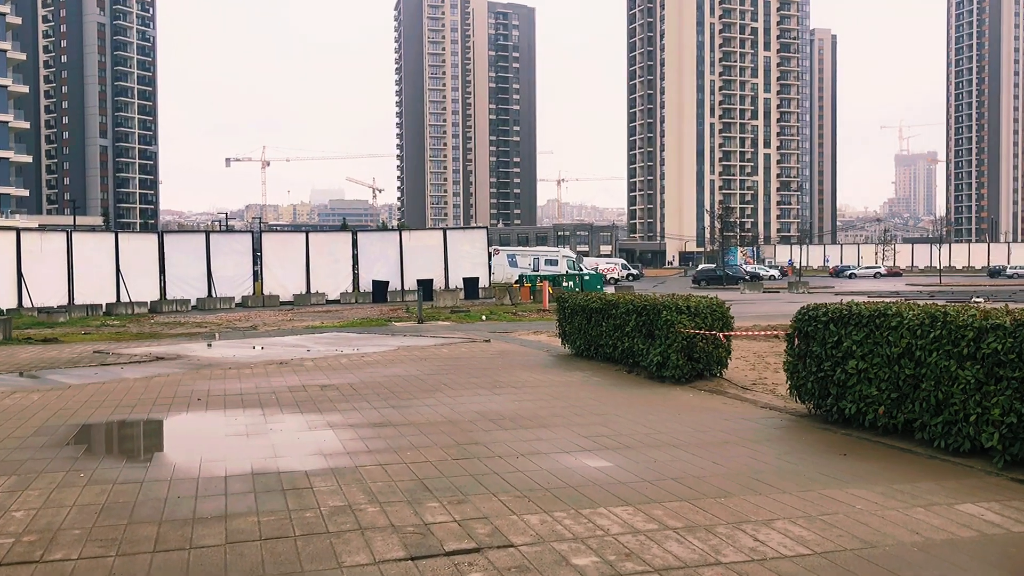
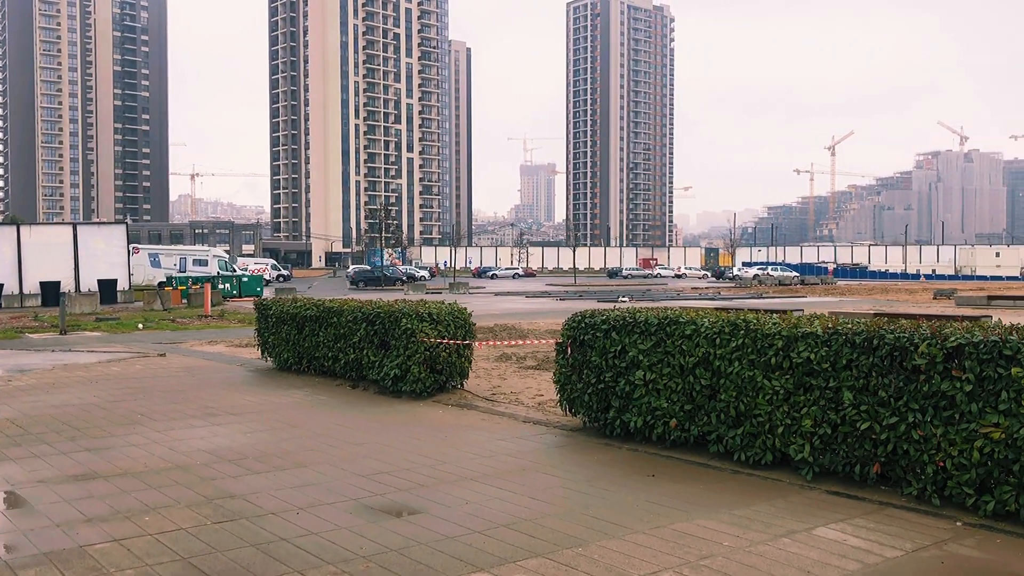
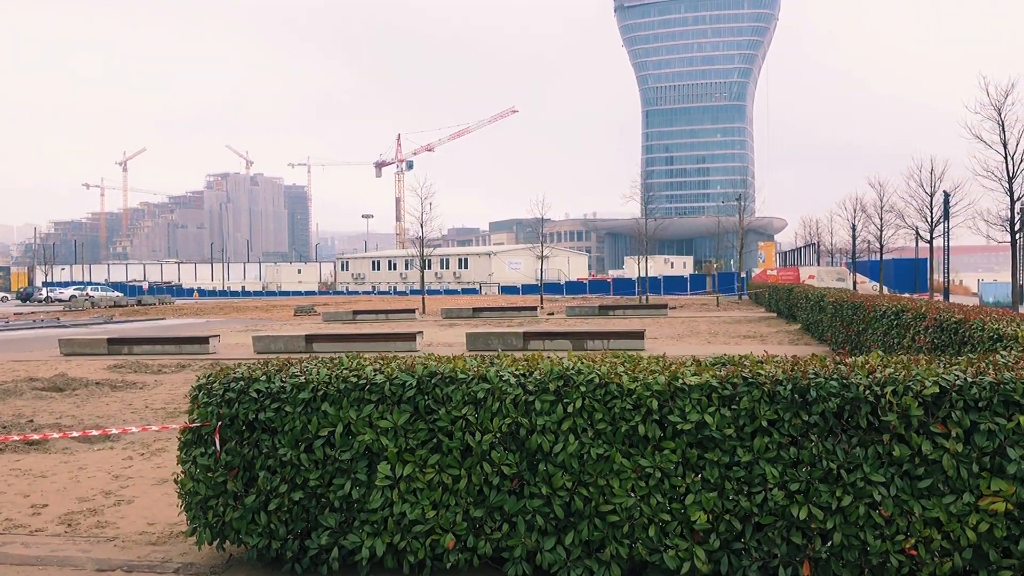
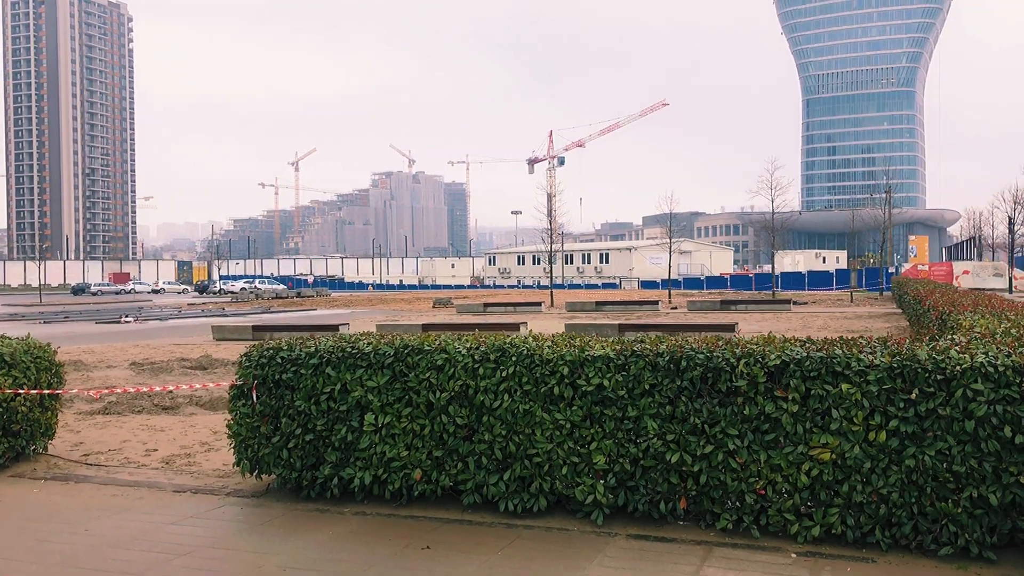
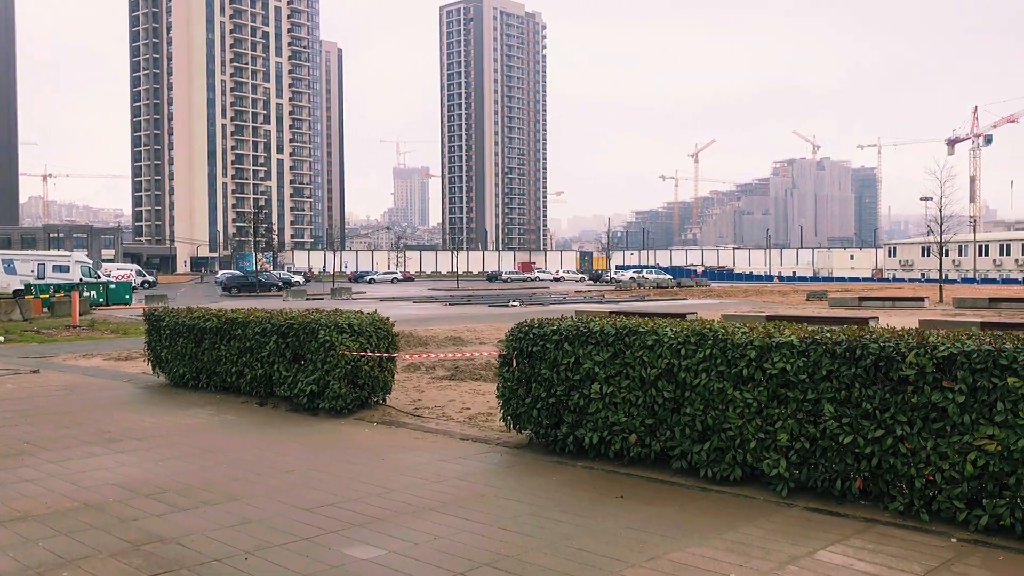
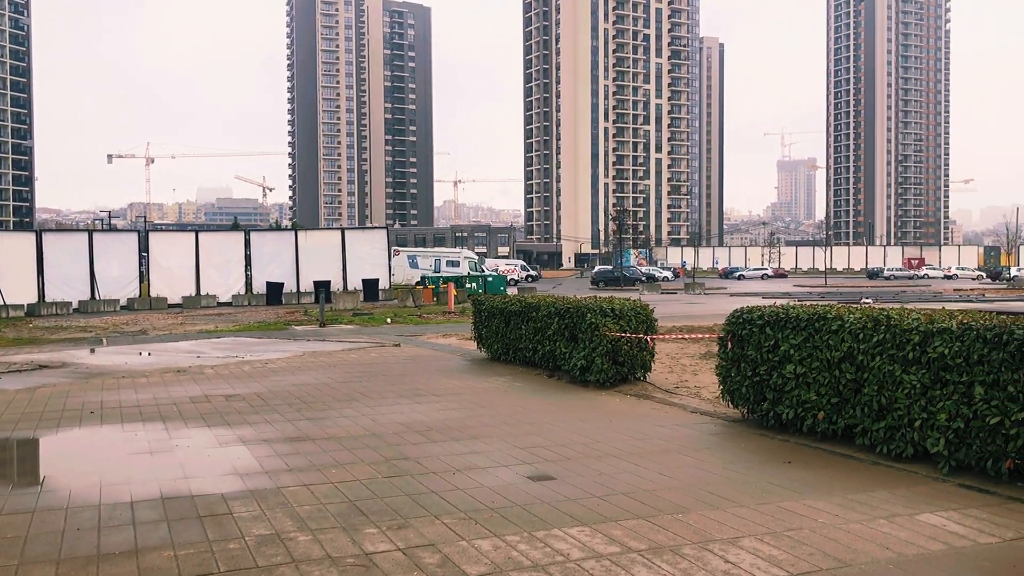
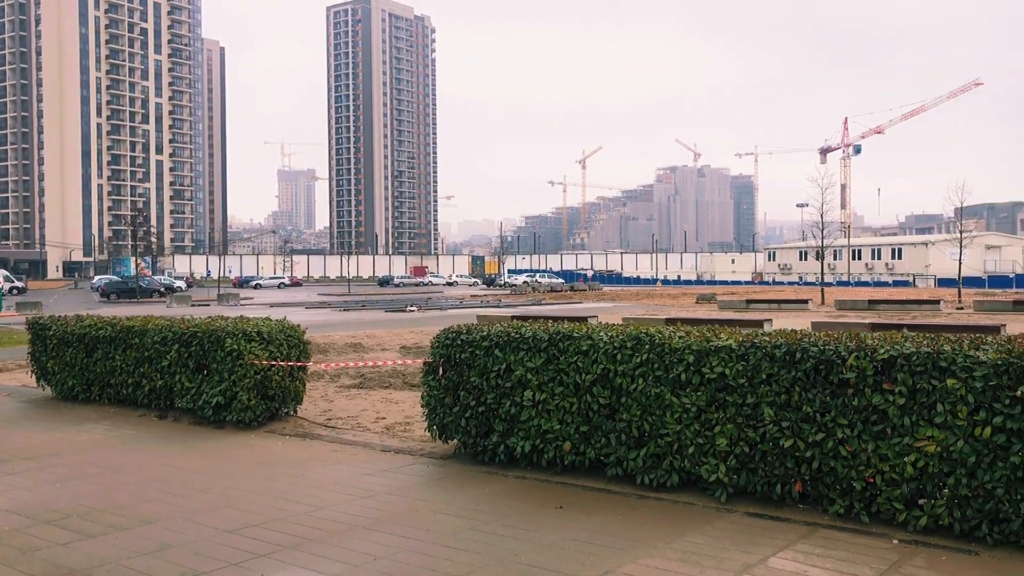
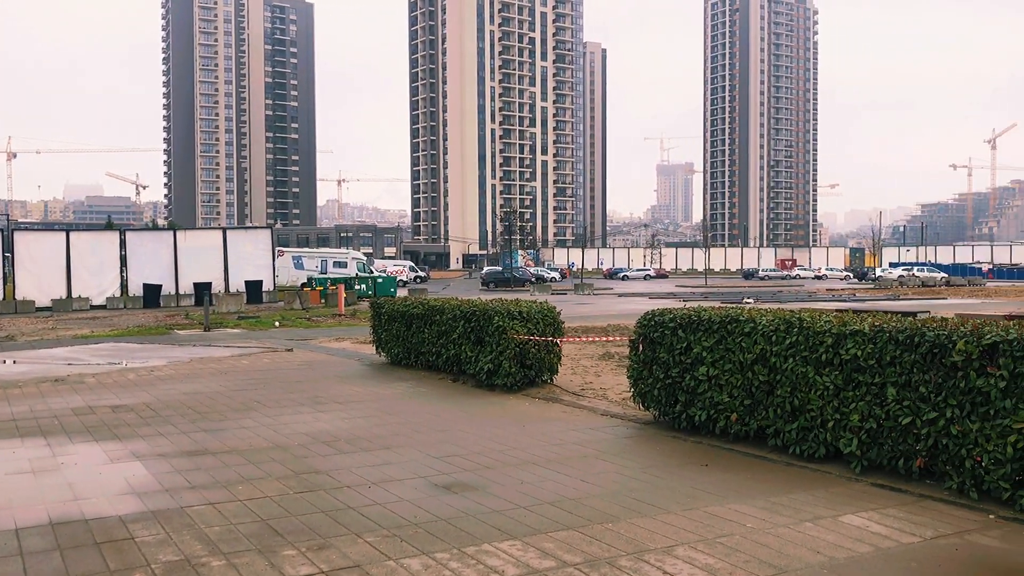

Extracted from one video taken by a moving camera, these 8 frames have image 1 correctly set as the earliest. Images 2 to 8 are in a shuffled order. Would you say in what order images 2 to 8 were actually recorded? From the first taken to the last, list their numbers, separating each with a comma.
6, 8, 2, 5, 7, 4, 3
